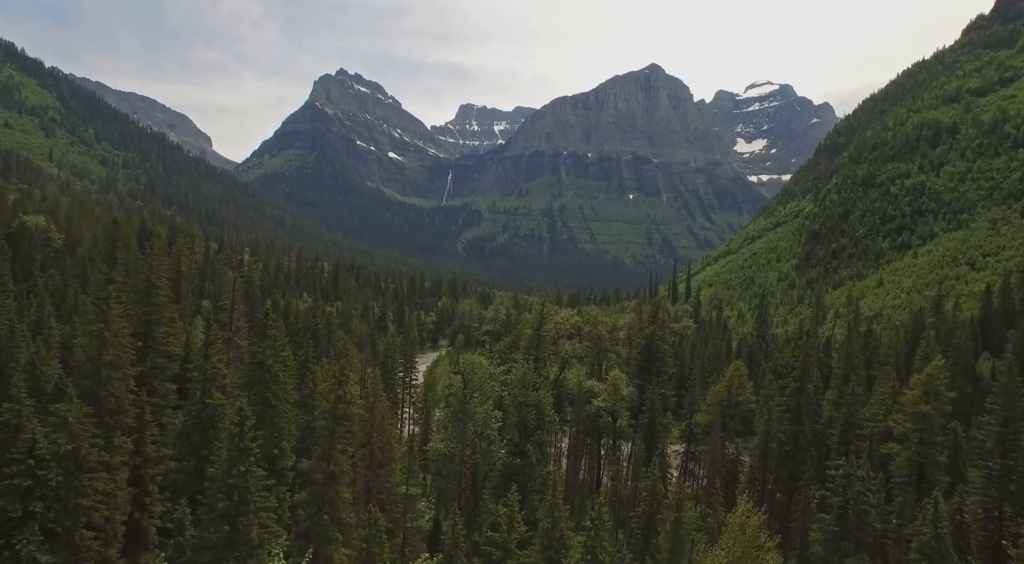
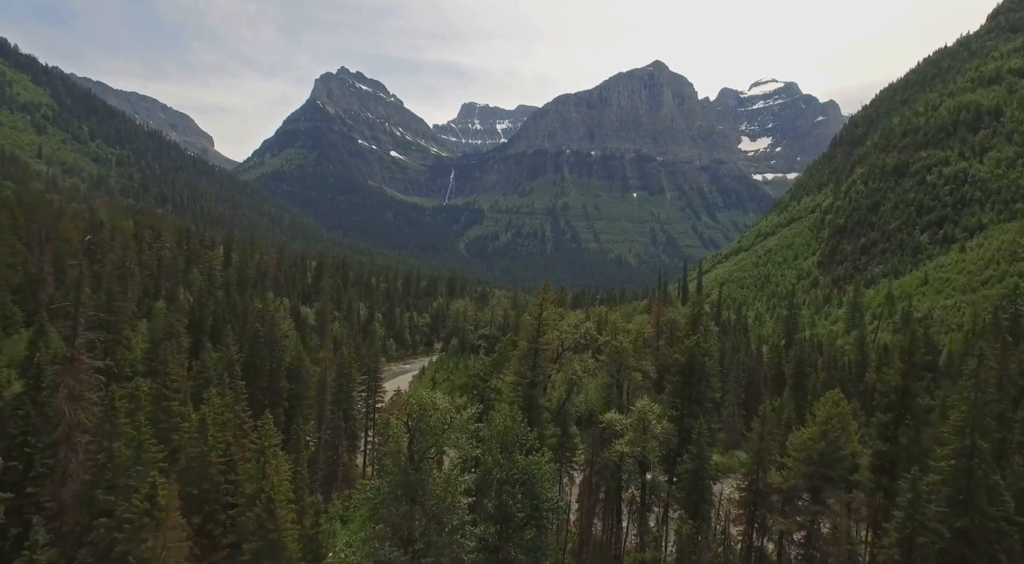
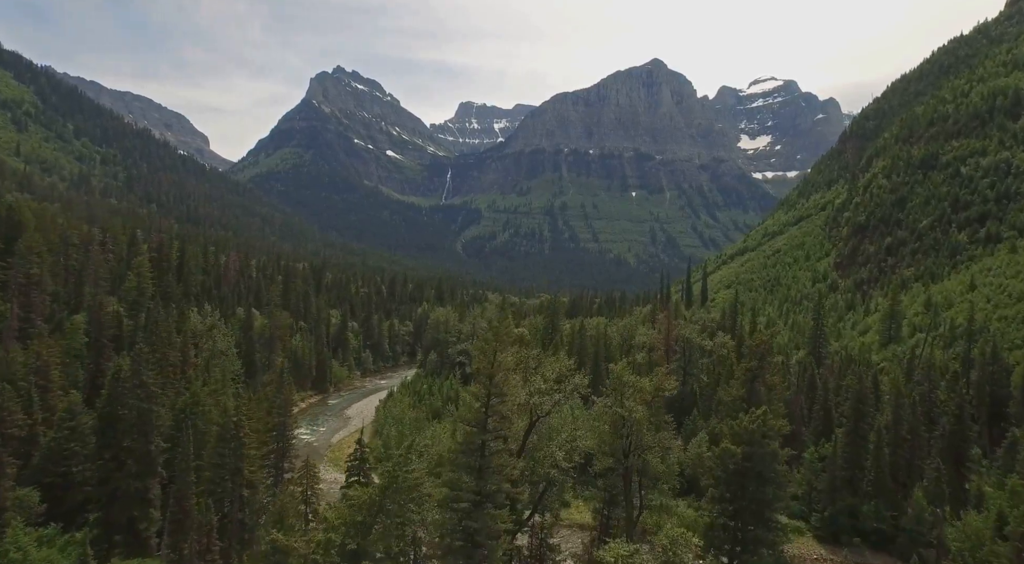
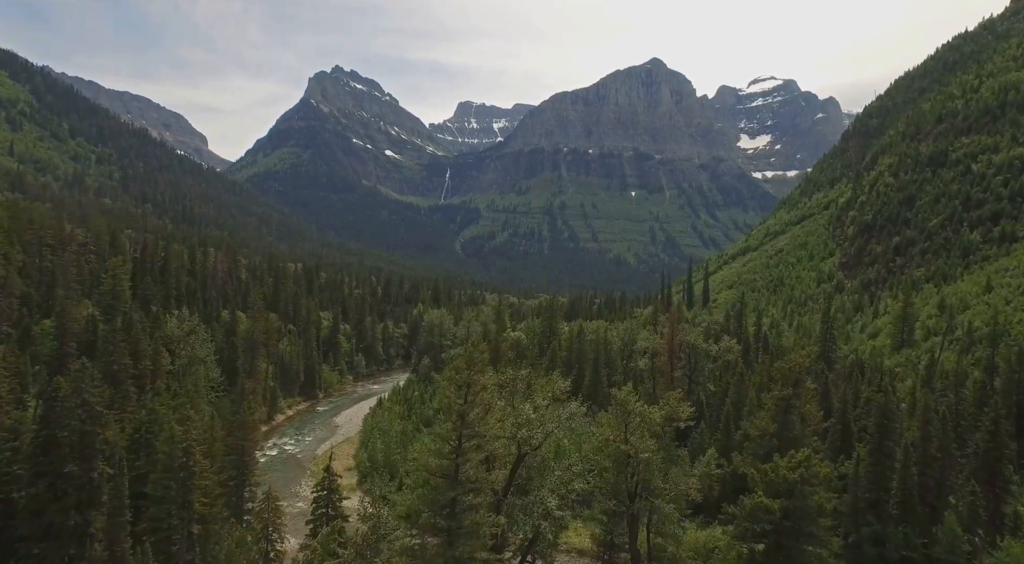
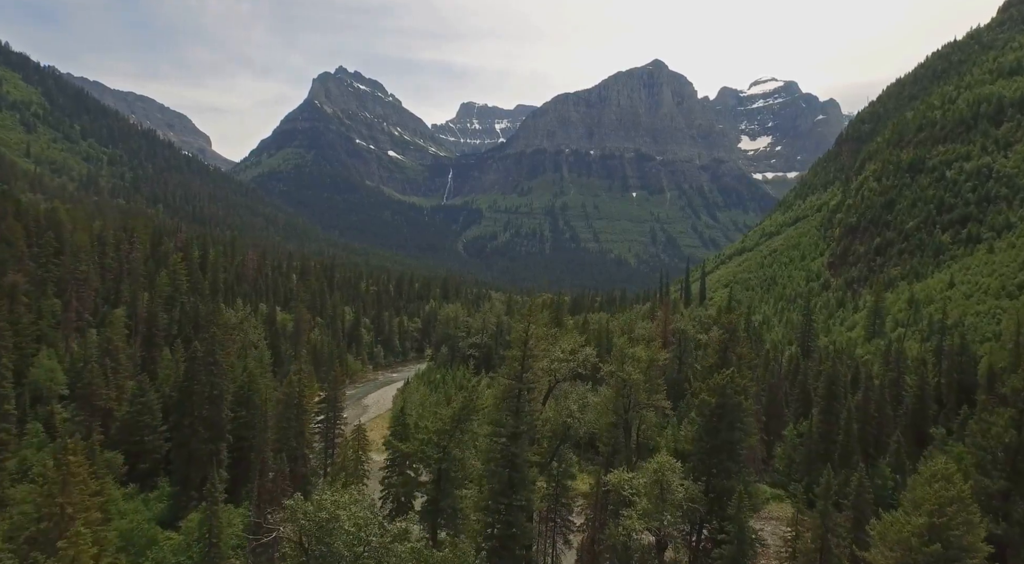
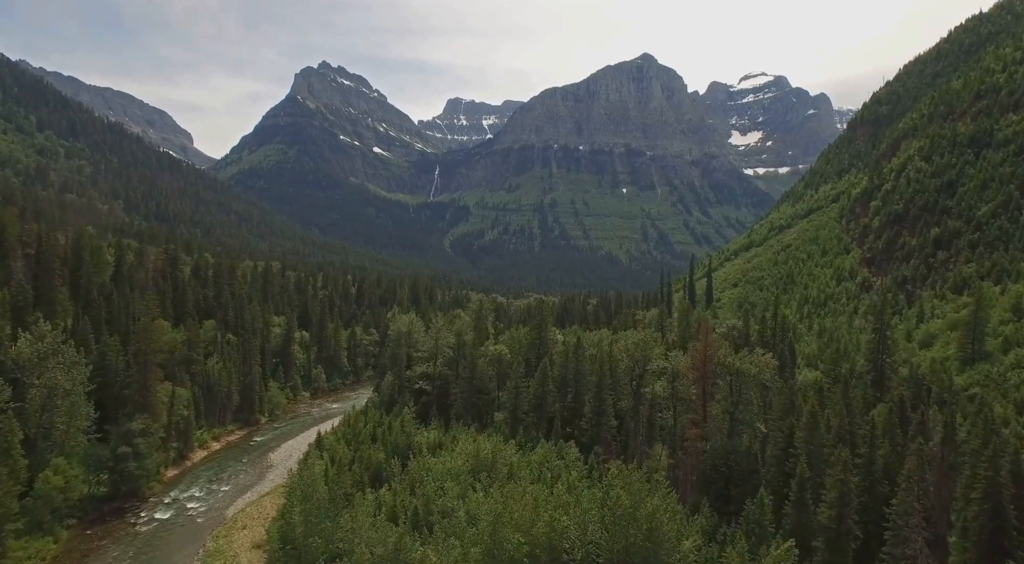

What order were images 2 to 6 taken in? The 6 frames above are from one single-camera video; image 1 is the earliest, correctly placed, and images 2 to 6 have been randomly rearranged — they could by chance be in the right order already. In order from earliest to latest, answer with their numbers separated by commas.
2, 5, 3, 4, 6
